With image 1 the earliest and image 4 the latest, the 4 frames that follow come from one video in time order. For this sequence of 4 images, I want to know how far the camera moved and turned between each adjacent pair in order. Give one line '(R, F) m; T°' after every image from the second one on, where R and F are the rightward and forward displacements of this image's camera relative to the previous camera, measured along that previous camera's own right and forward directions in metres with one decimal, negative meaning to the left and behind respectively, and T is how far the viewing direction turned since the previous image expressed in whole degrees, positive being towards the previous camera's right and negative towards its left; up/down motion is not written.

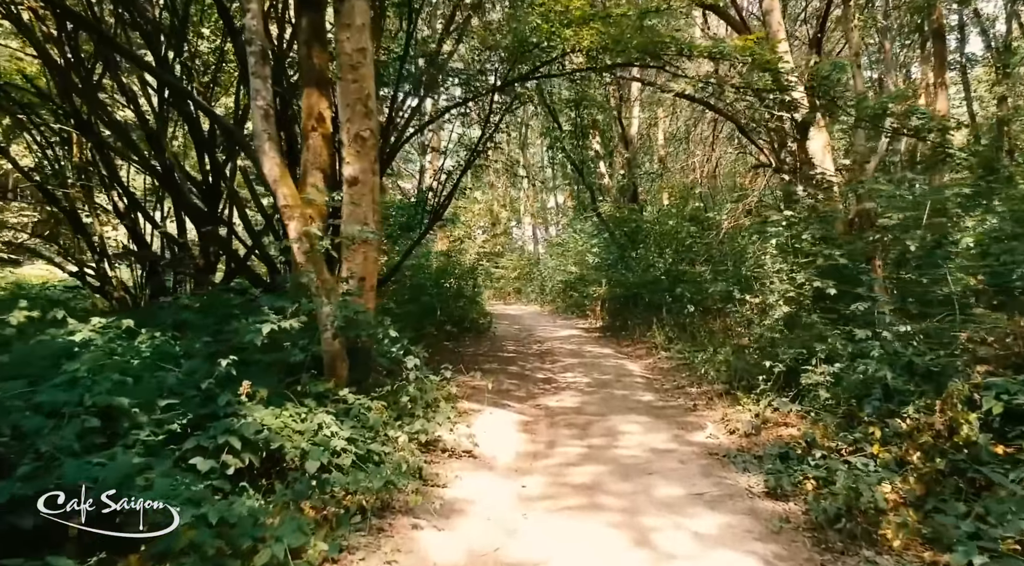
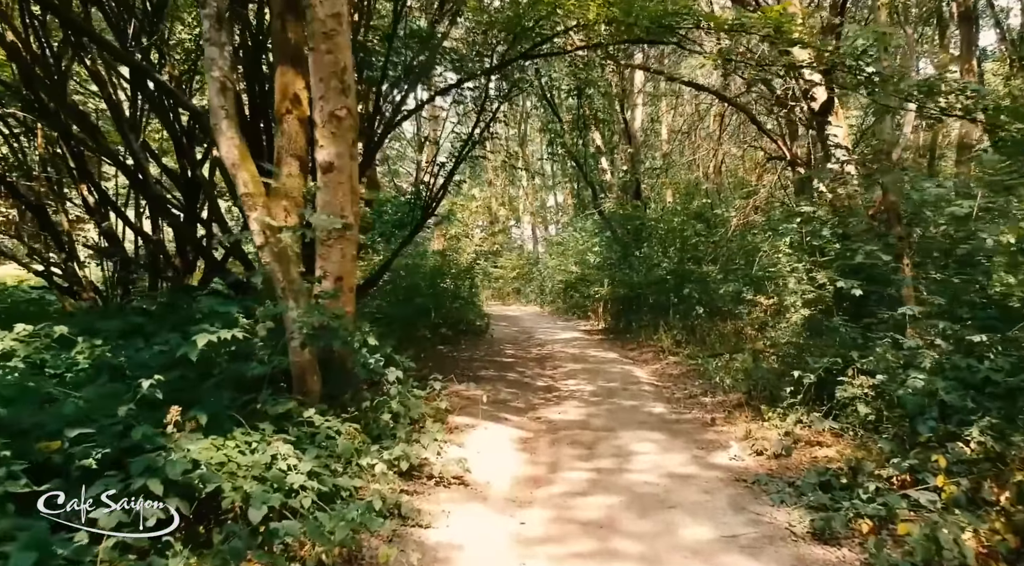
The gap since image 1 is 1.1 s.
(0.0, +0.7) m; 0°
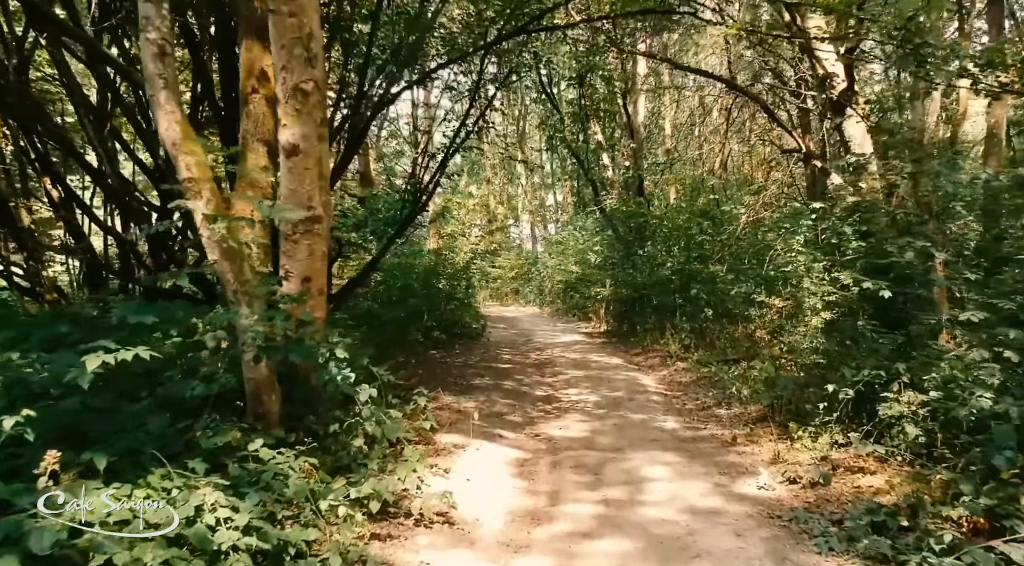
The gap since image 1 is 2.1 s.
(0.0, +0.7) m; 0°
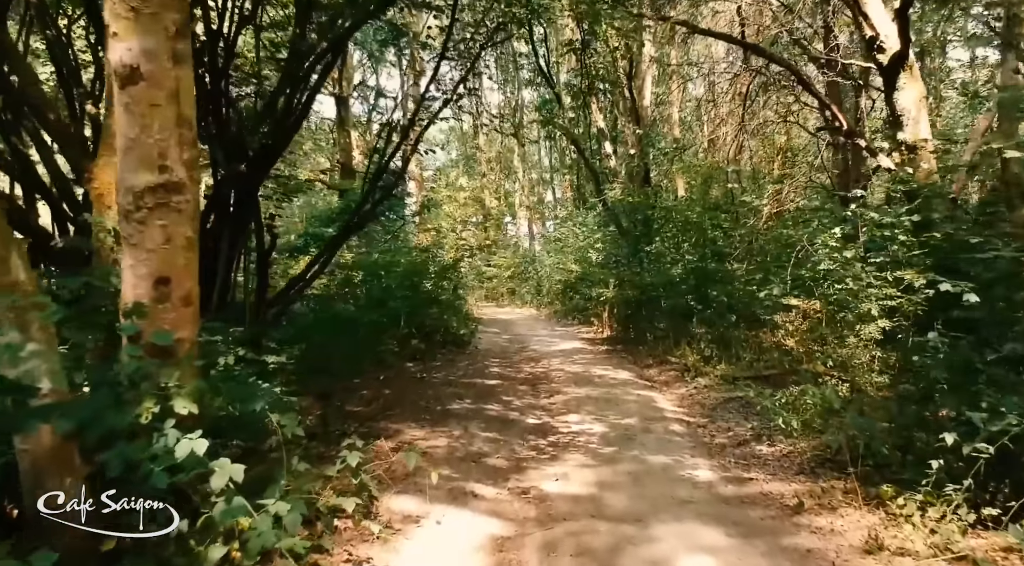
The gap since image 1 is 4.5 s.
(+0.1, +1.7) m; 0°
